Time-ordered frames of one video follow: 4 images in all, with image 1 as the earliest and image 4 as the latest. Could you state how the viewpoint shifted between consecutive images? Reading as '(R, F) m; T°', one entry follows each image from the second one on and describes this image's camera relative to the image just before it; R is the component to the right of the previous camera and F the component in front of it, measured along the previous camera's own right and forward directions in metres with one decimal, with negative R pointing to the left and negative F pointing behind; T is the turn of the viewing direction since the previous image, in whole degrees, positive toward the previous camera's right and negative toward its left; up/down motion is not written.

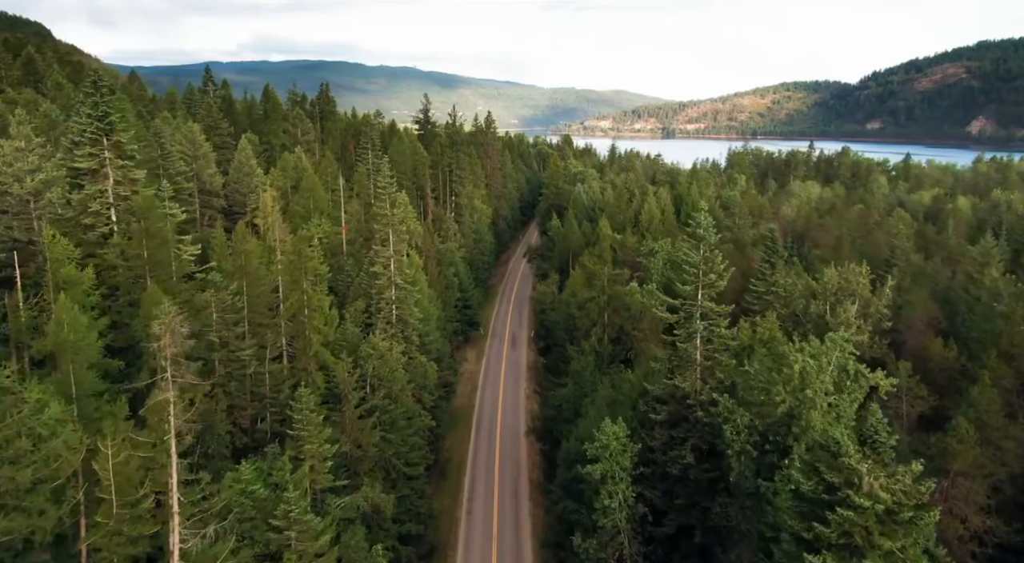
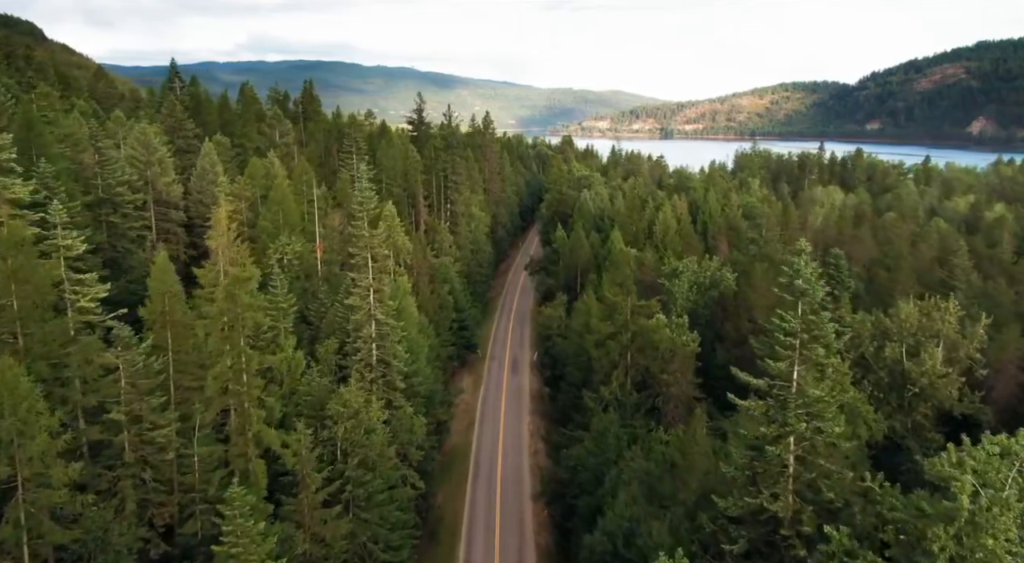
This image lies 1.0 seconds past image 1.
(-0.4, +9.0) m; 0°
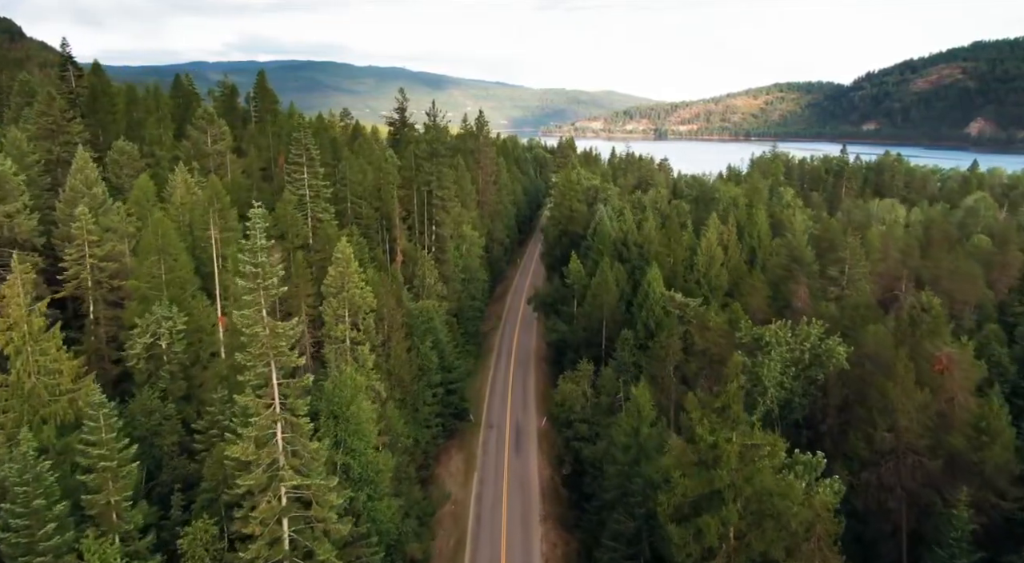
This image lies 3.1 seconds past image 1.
(-0.9, +19.2) m; +1°
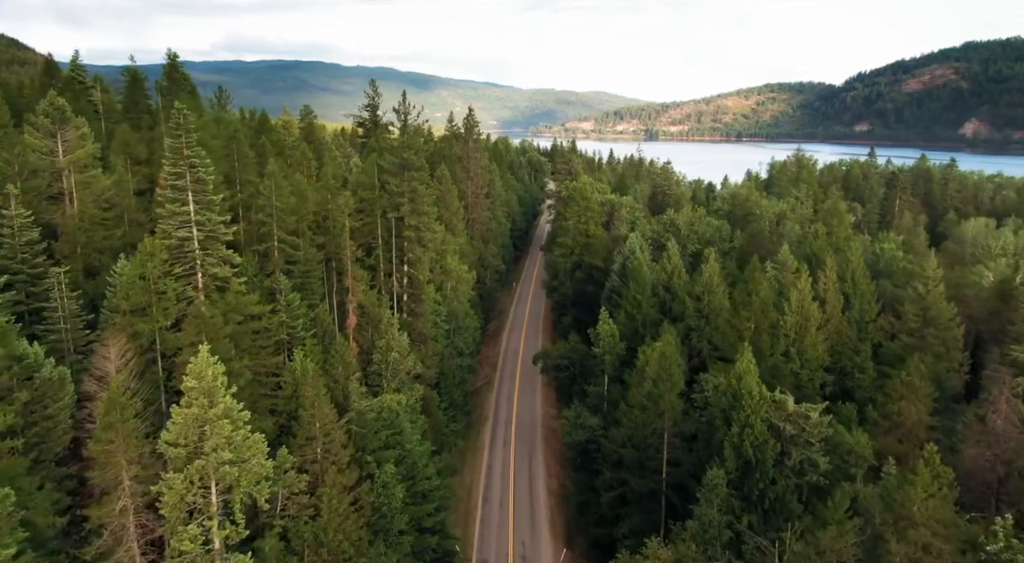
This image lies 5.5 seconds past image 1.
(-1.1, +21.7) m; +1°
